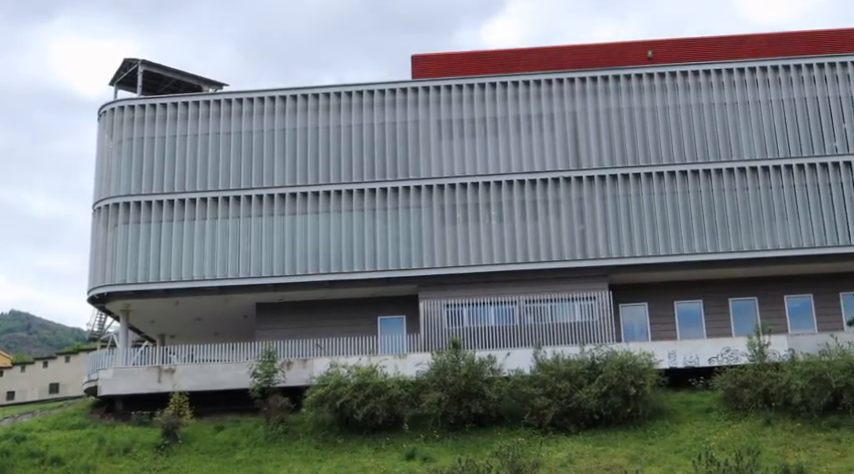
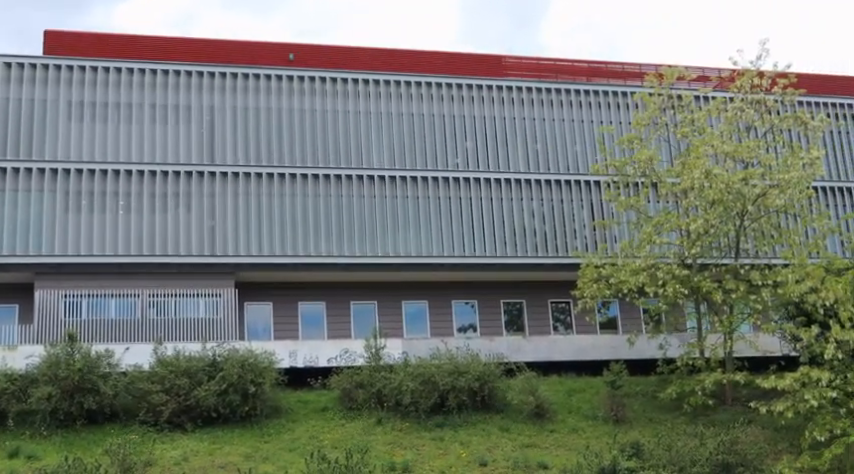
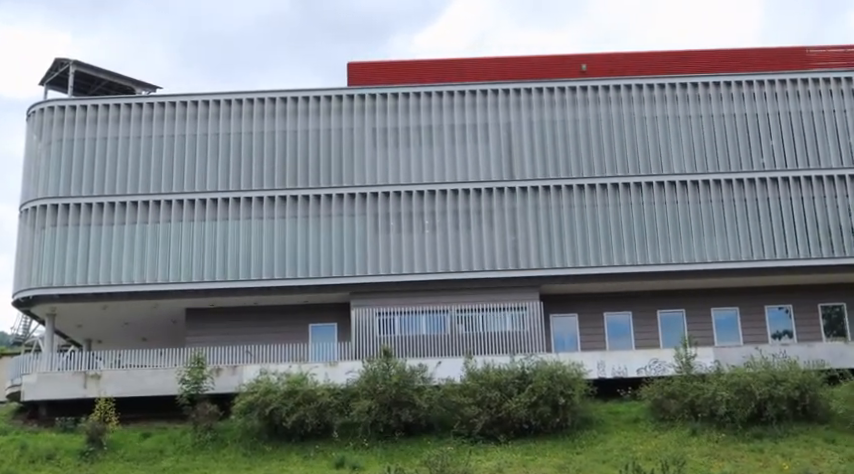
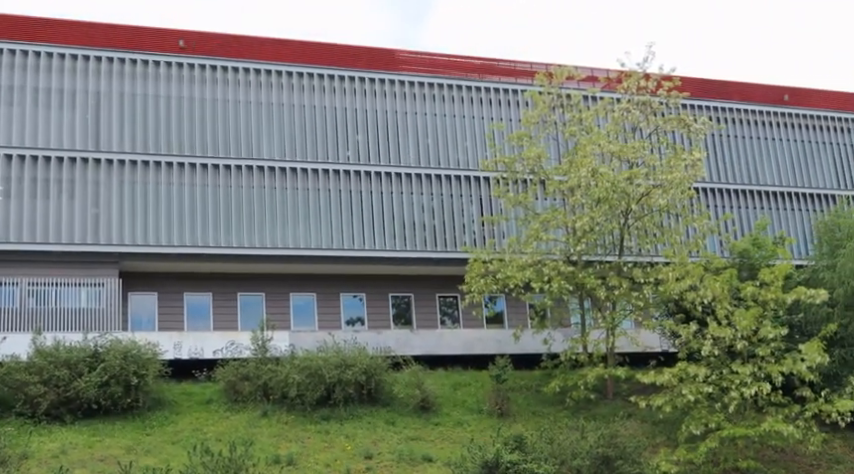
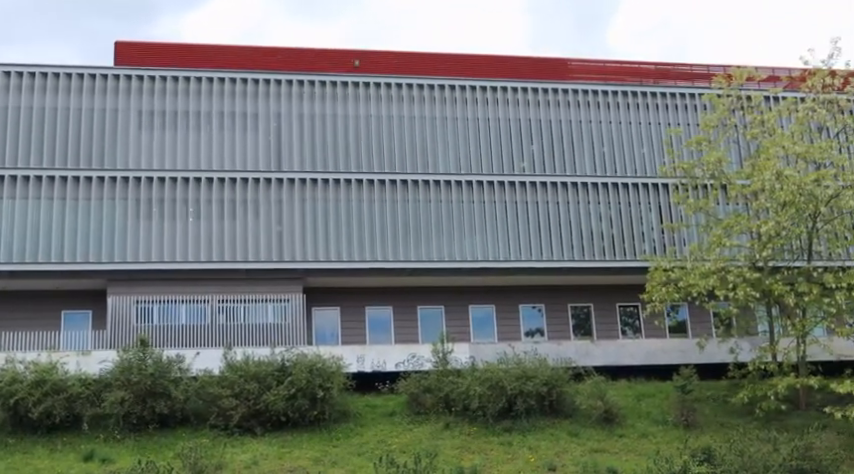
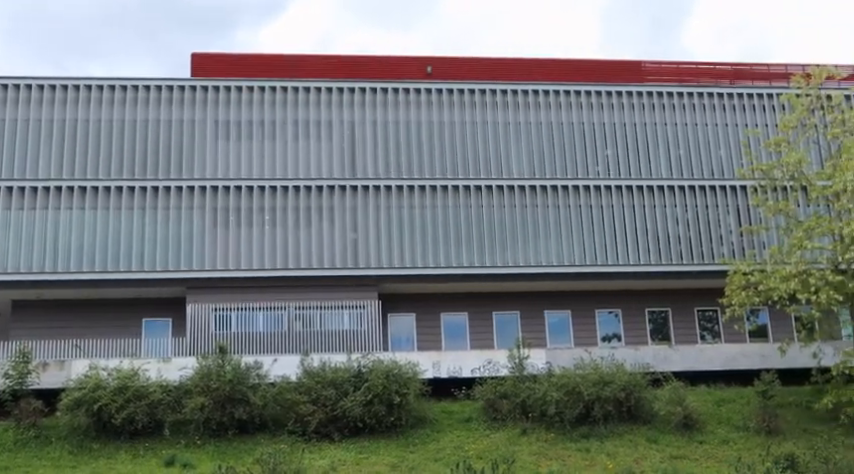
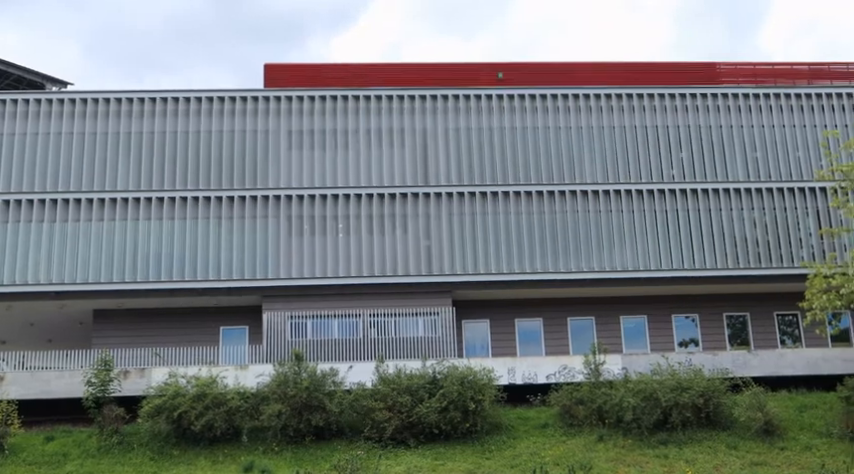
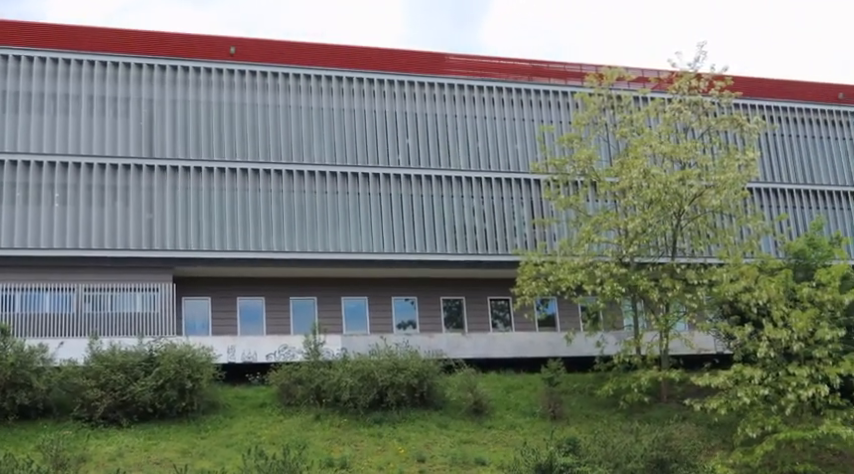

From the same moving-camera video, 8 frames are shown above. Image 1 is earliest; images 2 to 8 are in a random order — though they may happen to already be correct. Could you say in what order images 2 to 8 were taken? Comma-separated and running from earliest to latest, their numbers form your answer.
3, 7, 6, 5, 2, 8, 4
